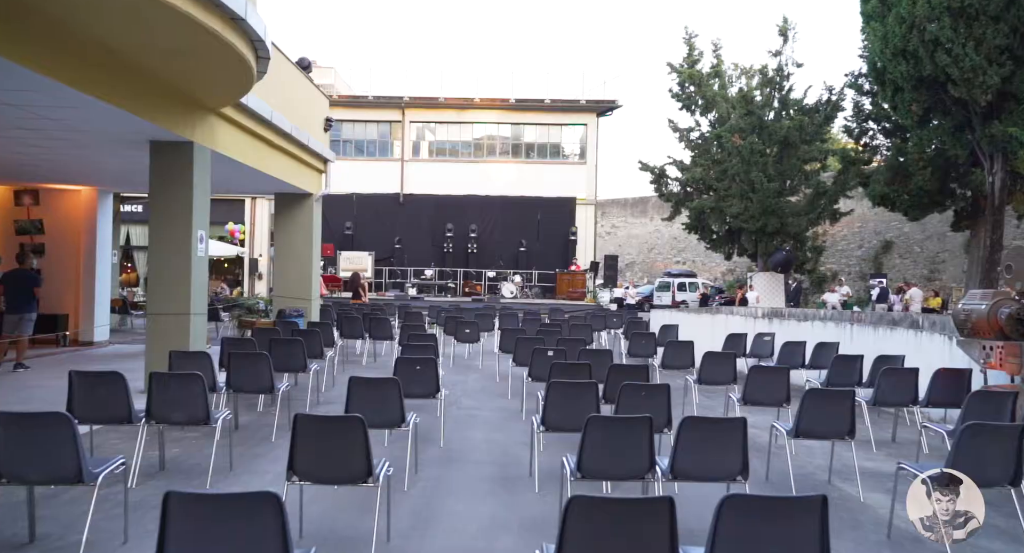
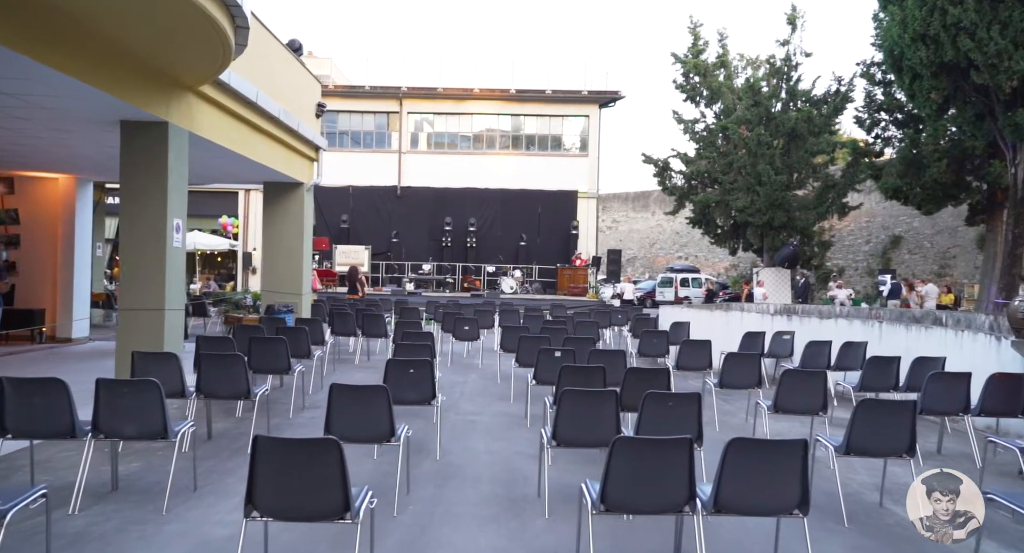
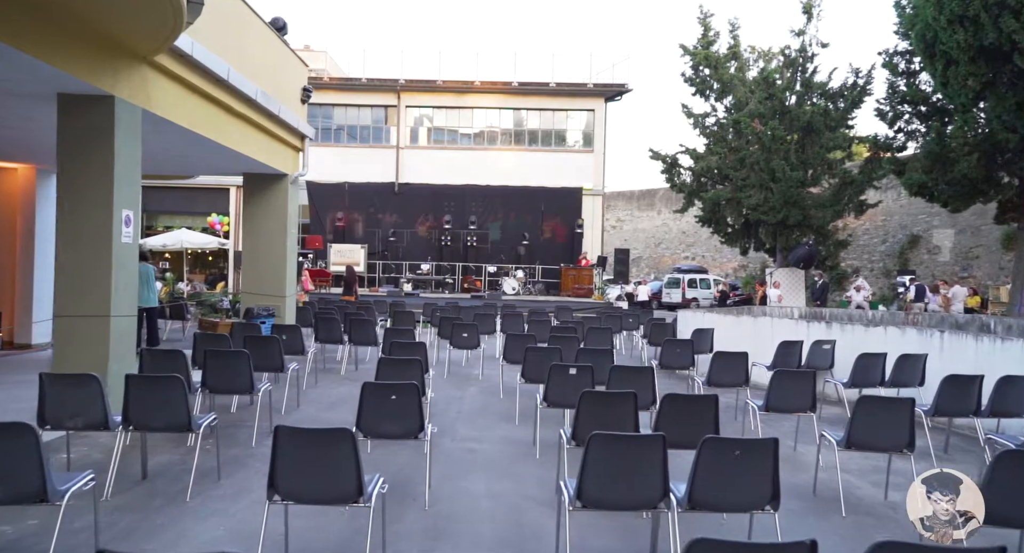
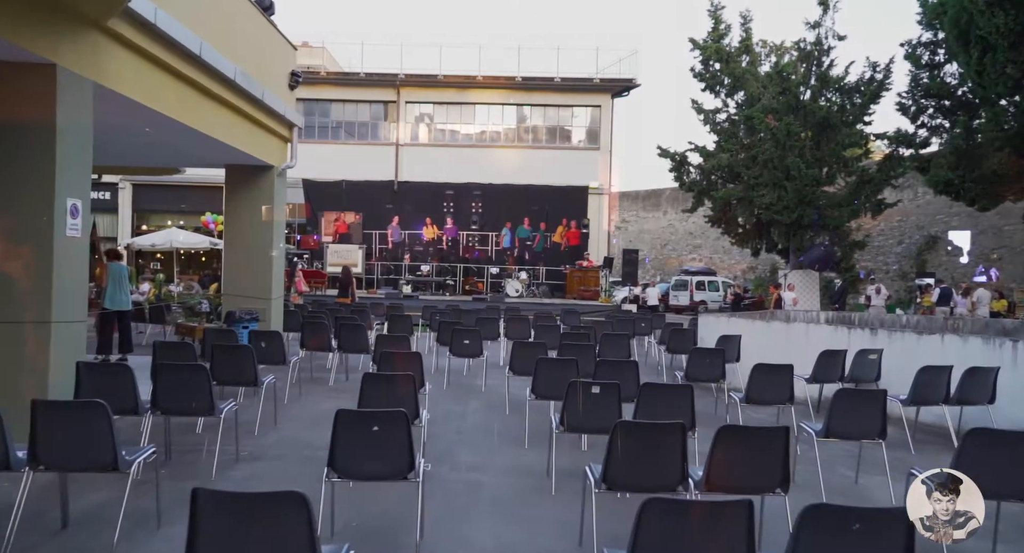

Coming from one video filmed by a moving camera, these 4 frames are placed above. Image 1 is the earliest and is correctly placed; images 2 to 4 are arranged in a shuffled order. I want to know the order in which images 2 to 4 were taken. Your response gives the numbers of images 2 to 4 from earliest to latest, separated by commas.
2, 3, 4
